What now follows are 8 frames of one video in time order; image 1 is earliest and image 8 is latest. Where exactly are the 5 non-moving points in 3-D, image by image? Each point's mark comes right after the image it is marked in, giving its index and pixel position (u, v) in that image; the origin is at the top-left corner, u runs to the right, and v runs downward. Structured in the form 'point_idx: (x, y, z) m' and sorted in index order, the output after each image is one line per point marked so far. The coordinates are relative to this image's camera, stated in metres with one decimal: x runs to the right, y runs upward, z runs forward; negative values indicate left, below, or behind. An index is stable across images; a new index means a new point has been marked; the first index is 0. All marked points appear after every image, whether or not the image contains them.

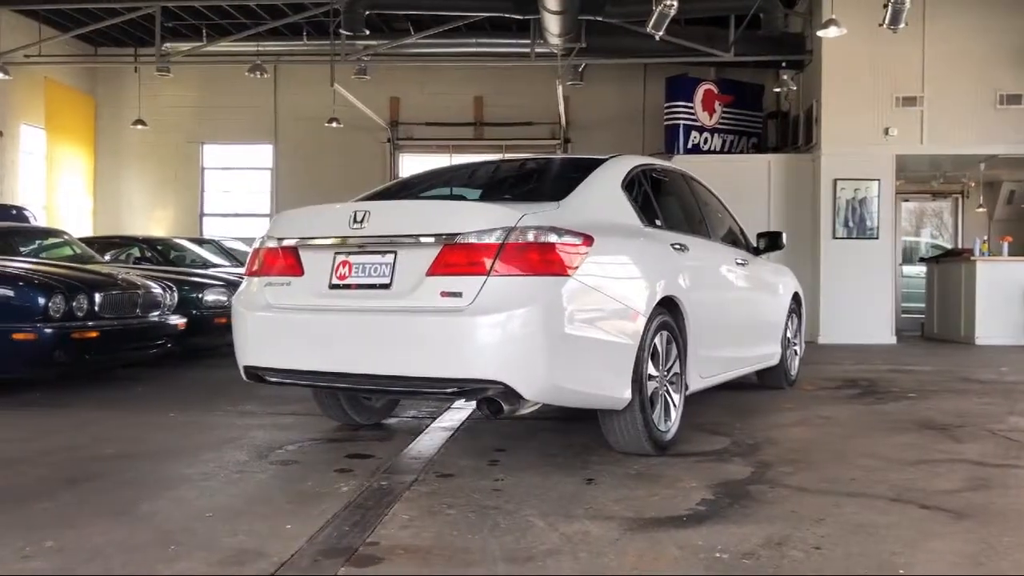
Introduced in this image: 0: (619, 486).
0: (+0.4, -0.8, +3.3) m
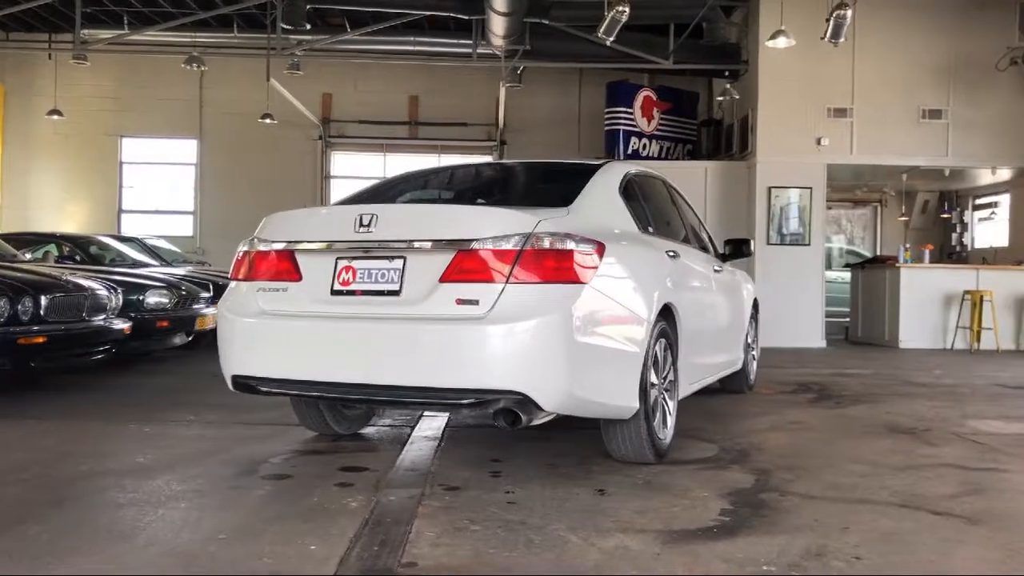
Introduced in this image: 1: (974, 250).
0: (+0.5, -0.8, +3.2) m
1: (+7.6, +0.6, +14.2) m
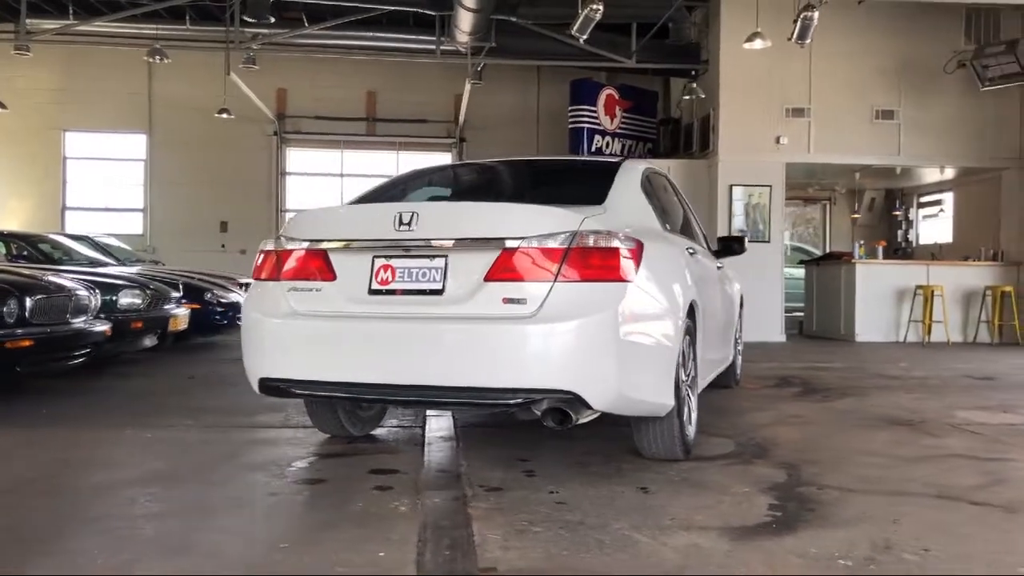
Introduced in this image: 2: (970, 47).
0: (+0.6, -0.8, +3.3) m
1: (+6.9, +0.7, +14.8) m
2: (+6.4, +3.4, +12.0) m
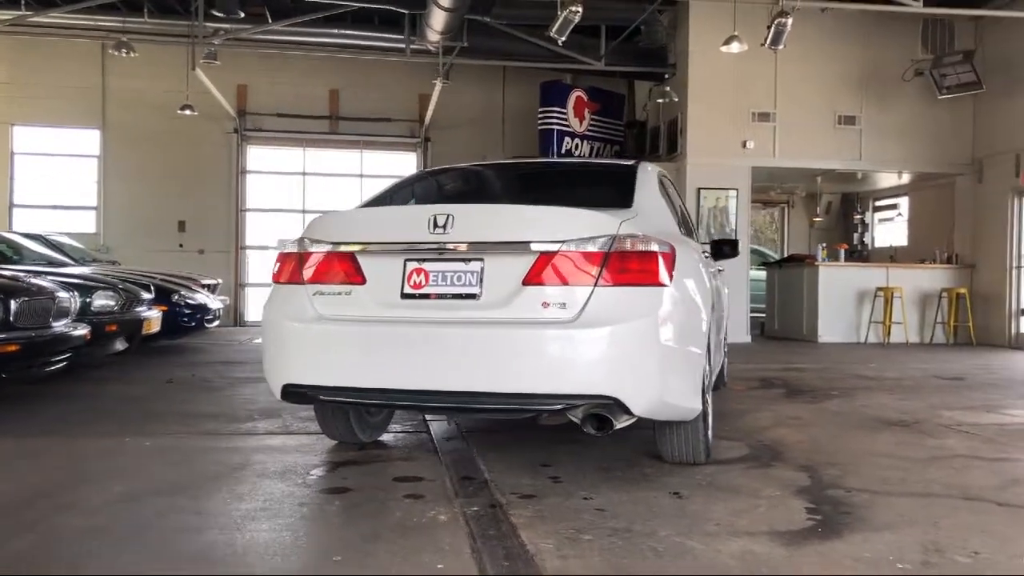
0: (+0.8, -0.8, +3.3) m
1: (+6.3, +0.7, +15.1) m
2: (+6.0, +3.3, +12.4) m
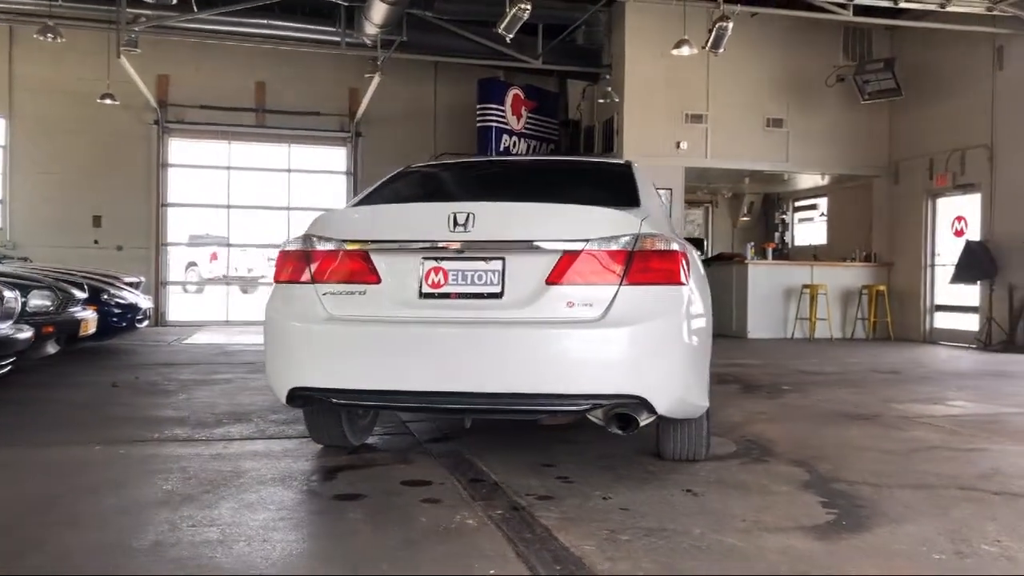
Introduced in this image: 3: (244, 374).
0: (+0.8, -0.8, +3.3) m
1: (+5.1, +0.7, +15.7) m
2: (+5.0, +3.4, +12.9) m
3: (-2.2, -0.7, +7.1) m
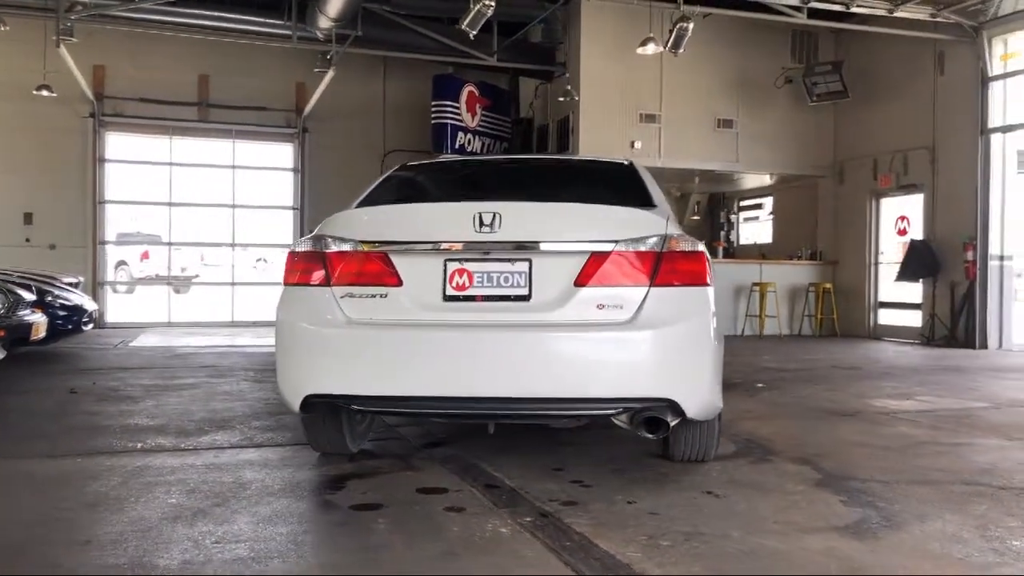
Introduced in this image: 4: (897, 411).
0: (+0.9, -0.8, +3.3) m
1: (+4.2, +0.8, +16.0) m
2: (+4.3, +3.4, +13.2) m
3: (-2.4, -0.7, +6.8) m
4: (+2.5, -0.8, +5.6) m
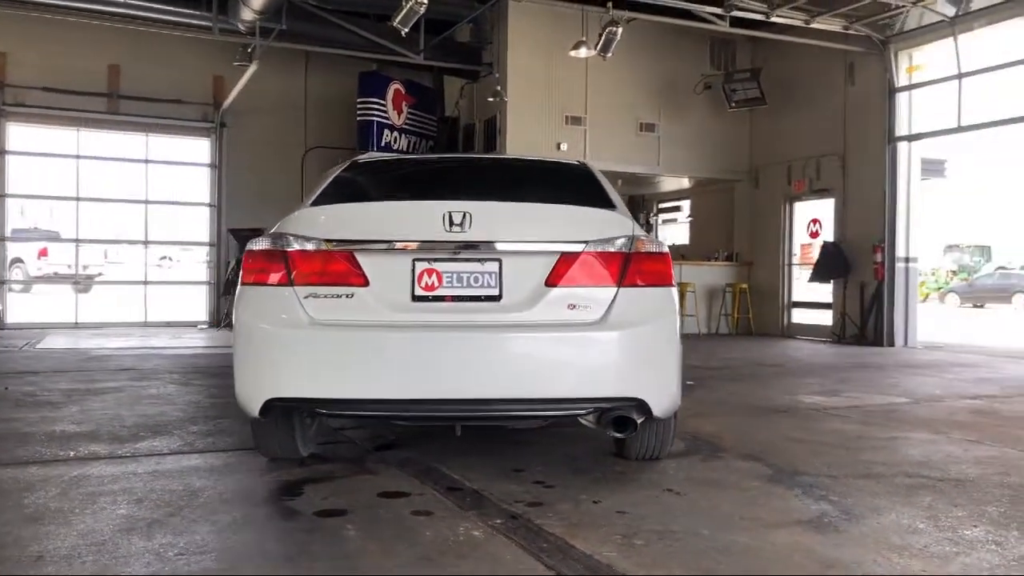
0: (+0.8, -0.8, +3.4) m
1: (+2.8, +0.8, +16.3) m
2: (+3.2, +3.4, +13.6) m
3: (-2.9, -0.7, +6.5) m
4: (+2.1, -0.8, +5.8) m
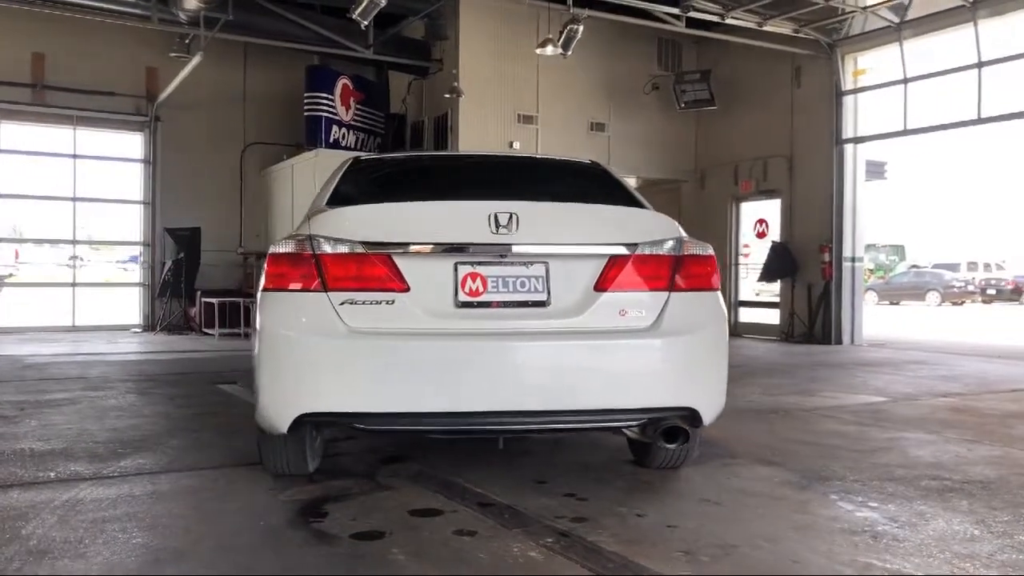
0: (+0.9, -0.8, +3.3) m
1: (+1.7, +0.8, +16.3) m
2: (+2.4, +3.4, +13.6) m
3: (-3.0, -0.7, +6.1) m
4: (+2.0, -0.8, +5.8) m
